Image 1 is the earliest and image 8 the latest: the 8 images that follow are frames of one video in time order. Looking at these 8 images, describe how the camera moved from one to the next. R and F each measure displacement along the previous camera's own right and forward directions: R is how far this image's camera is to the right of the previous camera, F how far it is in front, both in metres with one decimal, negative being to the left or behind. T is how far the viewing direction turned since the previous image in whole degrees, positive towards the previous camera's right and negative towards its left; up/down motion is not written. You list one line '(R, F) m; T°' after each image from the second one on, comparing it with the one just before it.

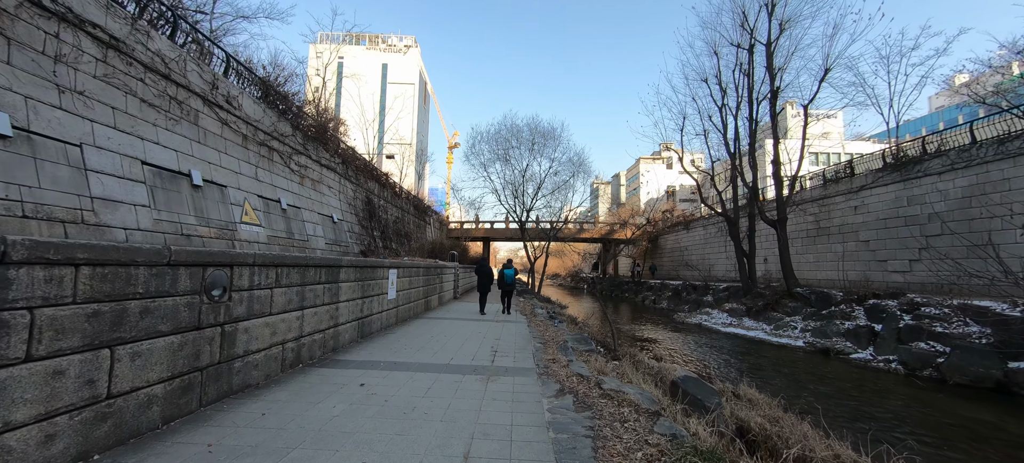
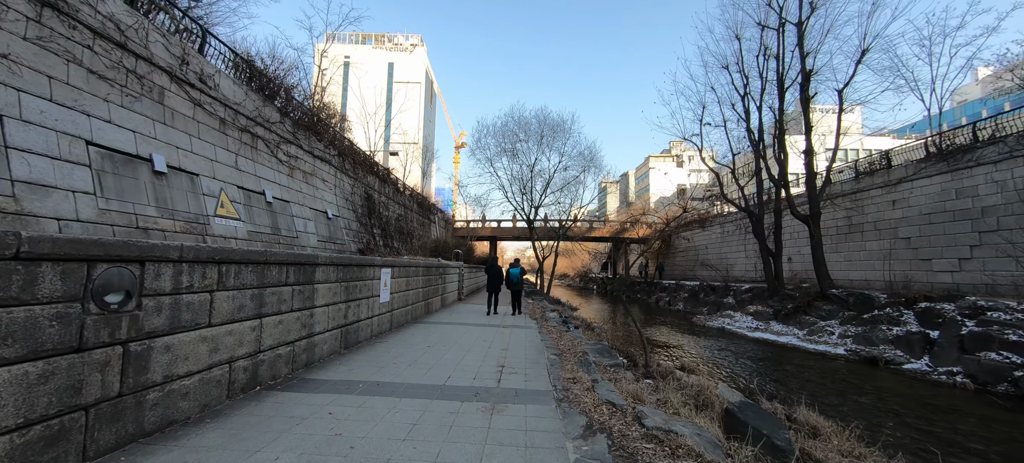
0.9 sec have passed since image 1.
(0.0, +0.9) m; -1°
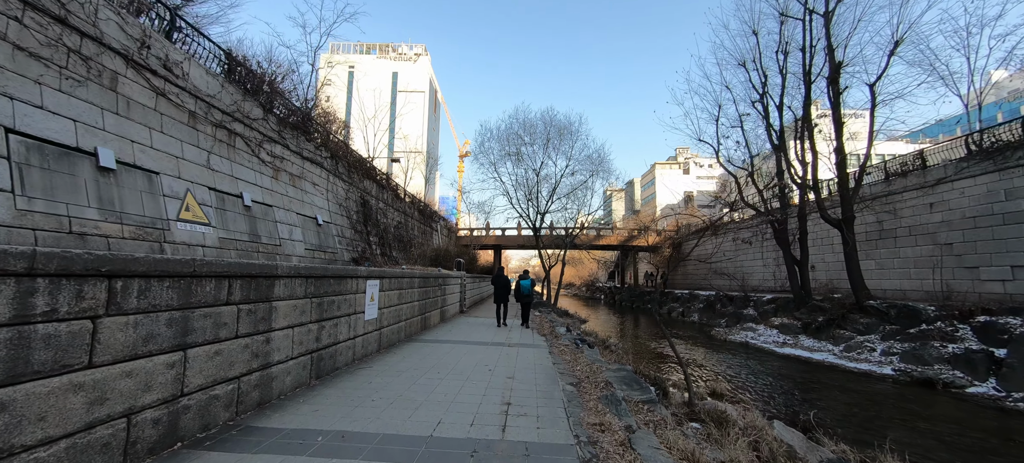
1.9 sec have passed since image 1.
(0.0, +0.9) m; -1°
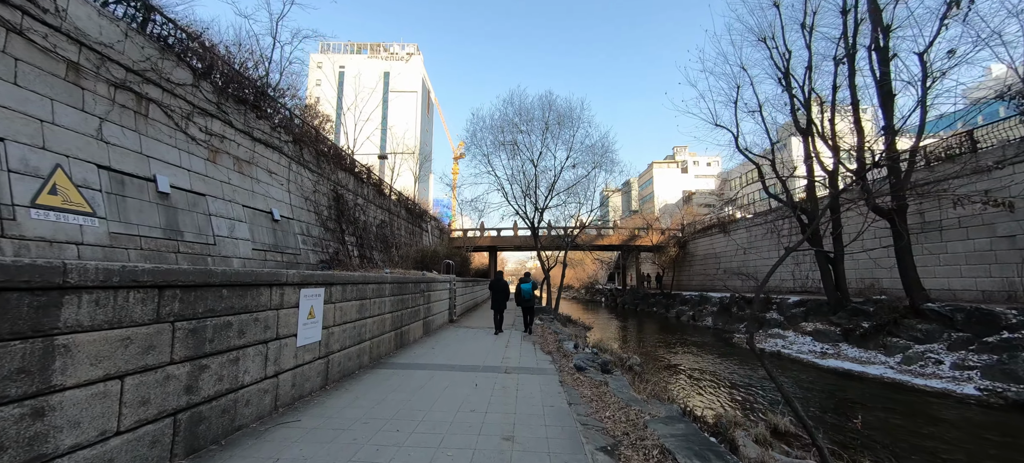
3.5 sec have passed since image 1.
(0.0, +1.7) m; +1°
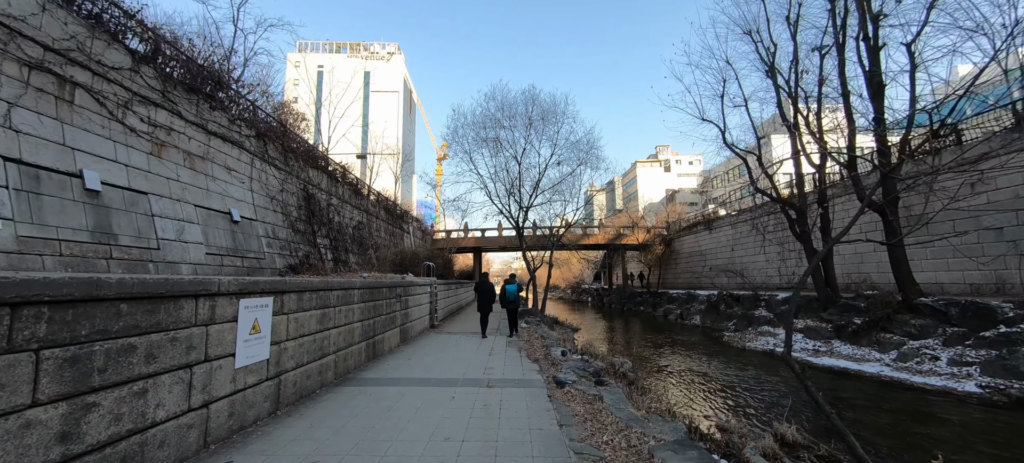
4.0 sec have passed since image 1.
(+0.1, +0.5) m; +2°
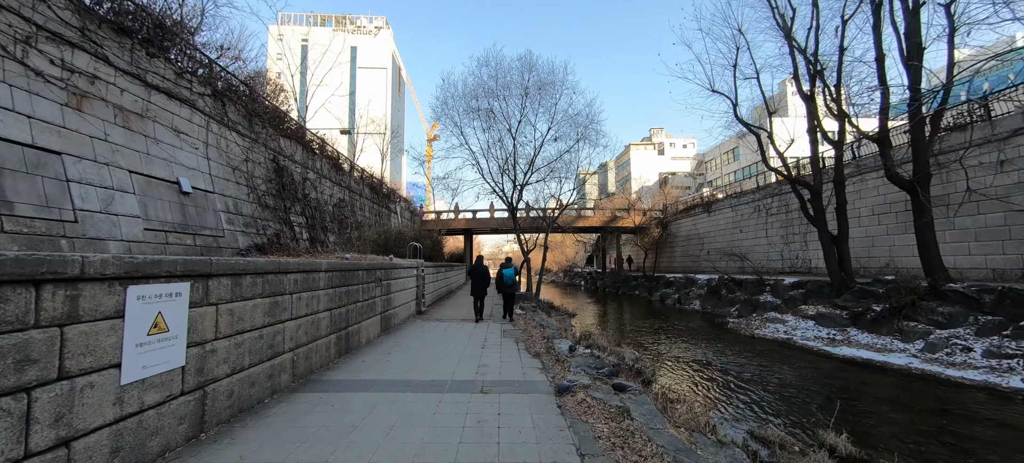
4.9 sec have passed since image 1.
(-0.1, +1.0) m; +1°
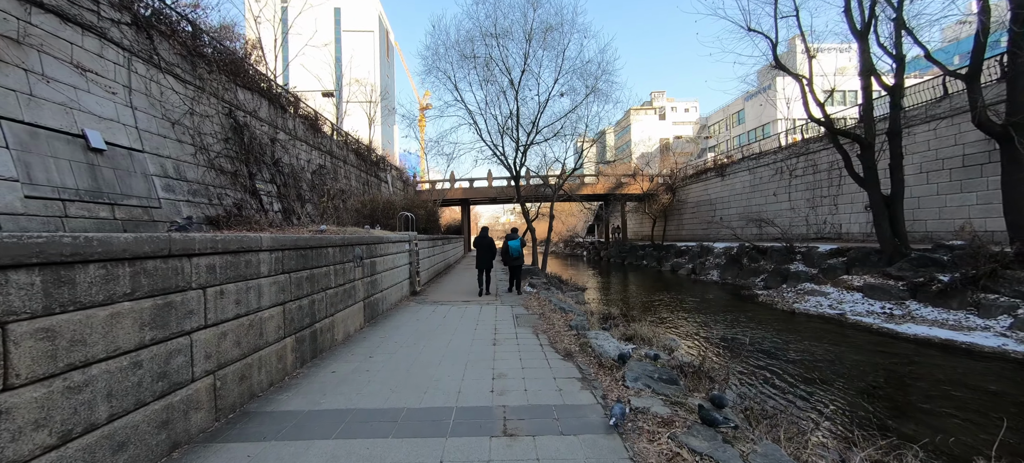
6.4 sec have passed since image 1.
(-0.3, +1.4) m; +1°
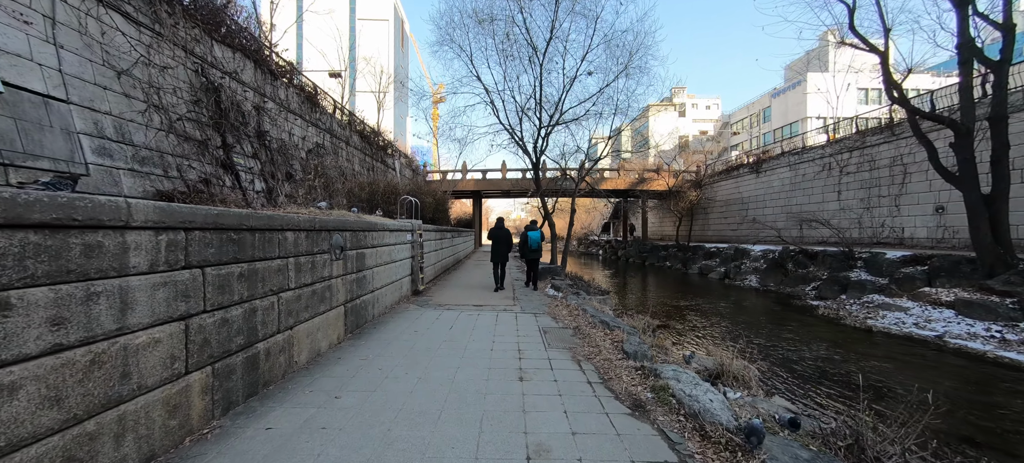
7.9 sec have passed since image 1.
(-0.2, +1.4) m; -1°
